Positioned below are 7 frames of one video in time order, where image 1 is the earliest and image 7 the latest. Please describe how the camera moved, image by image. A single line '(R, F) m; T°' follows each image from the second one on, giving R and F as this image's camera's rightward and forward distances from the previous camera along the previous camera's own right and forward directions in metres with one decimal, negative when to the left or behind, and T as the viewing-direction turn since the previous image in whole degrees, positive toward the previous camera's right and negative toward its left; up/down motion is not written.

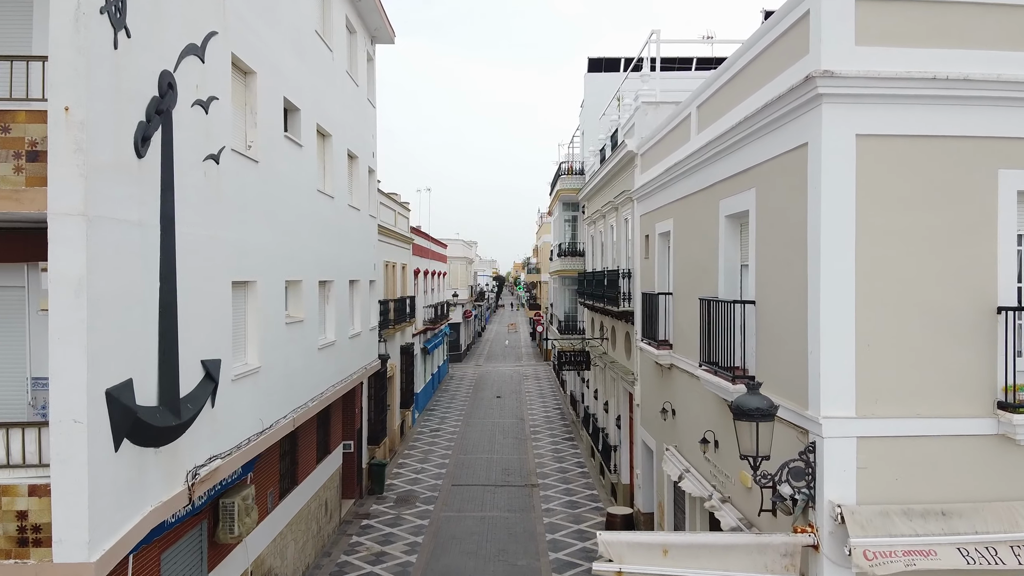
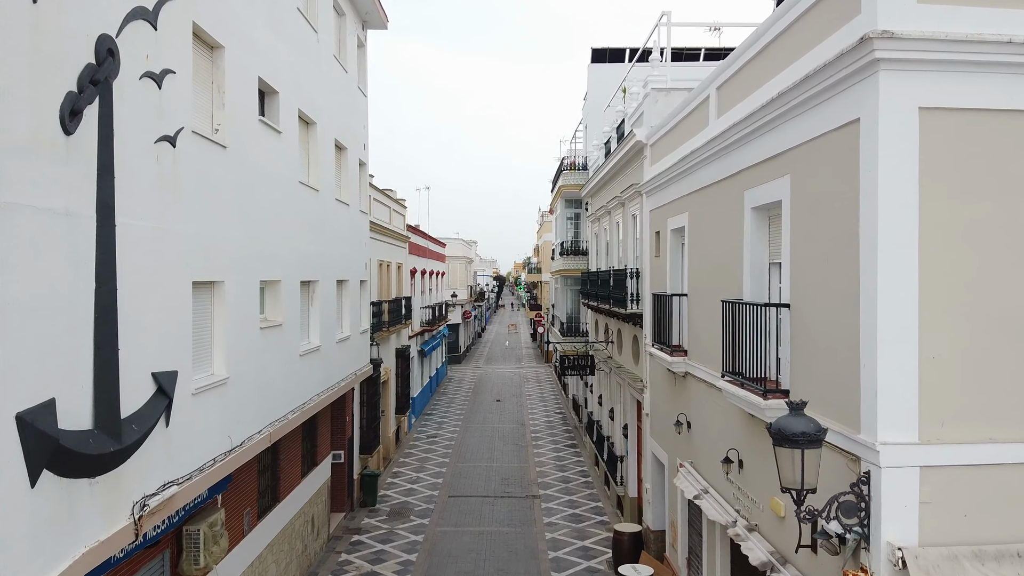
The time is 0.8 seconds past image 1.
(0.0, +0.9) m; 0°
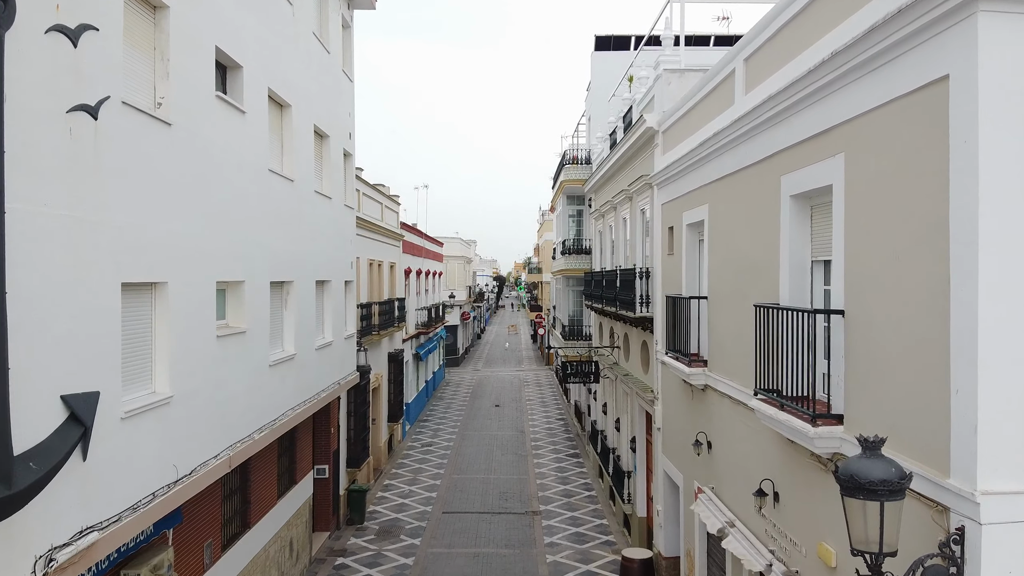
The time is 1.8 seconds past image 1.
(0.0, +1.1) m; 0°
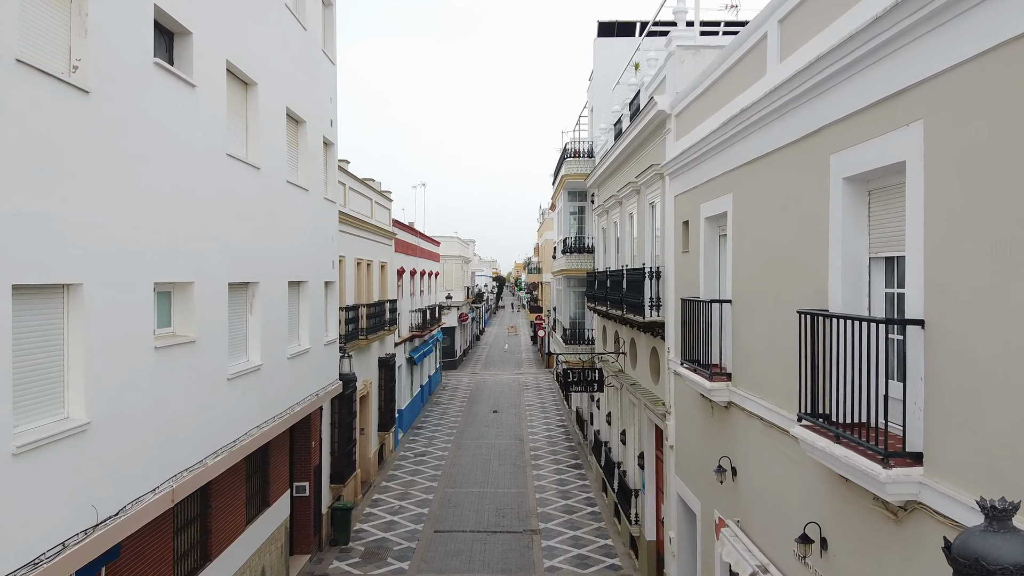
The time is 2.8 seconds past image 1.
(+0.1, +1.1) m; 0°
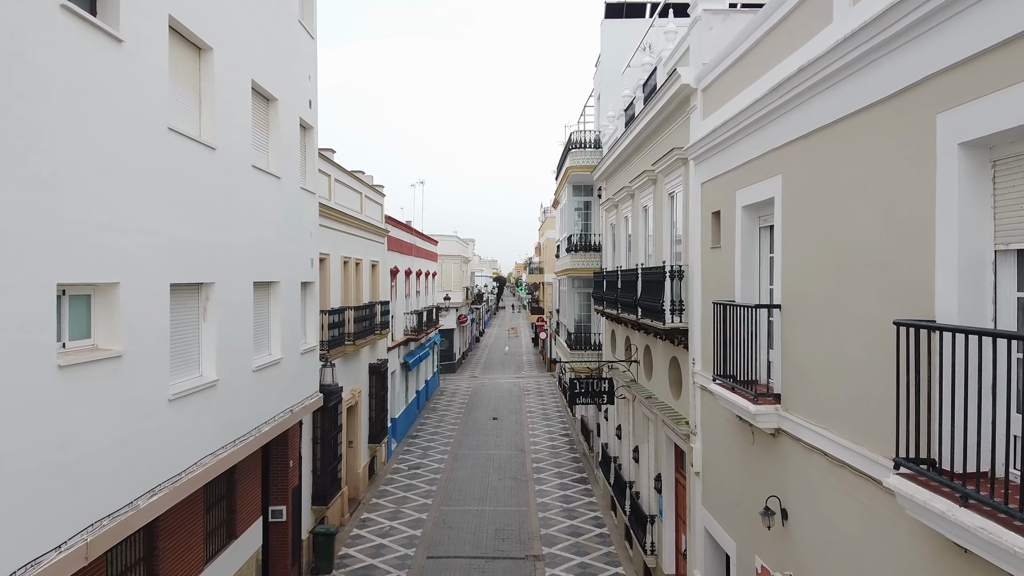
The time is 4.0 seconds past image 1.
(0.0, +1.3) m; 0°
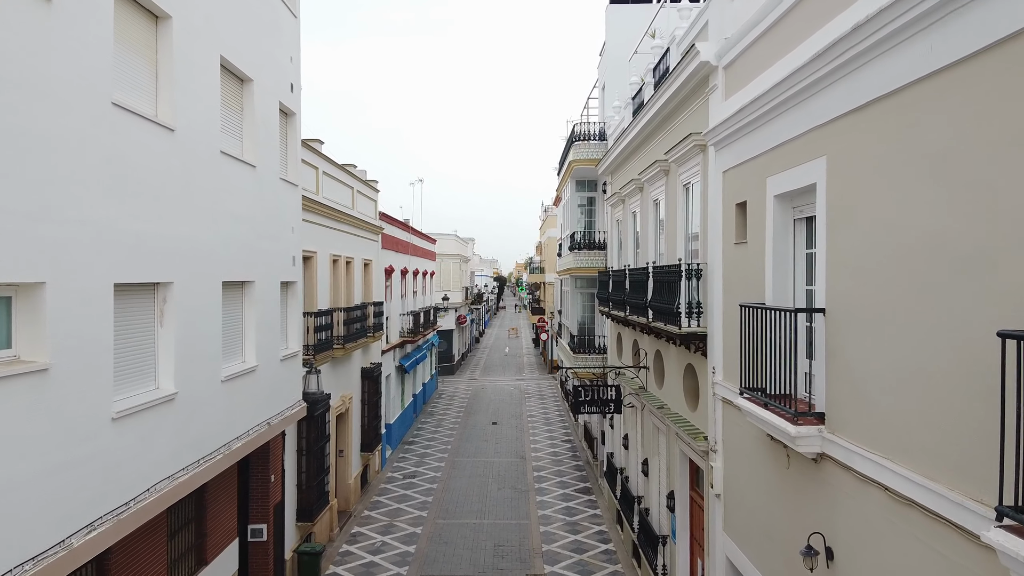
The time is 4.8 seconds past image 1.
(0.0, +0.8) m; 0°
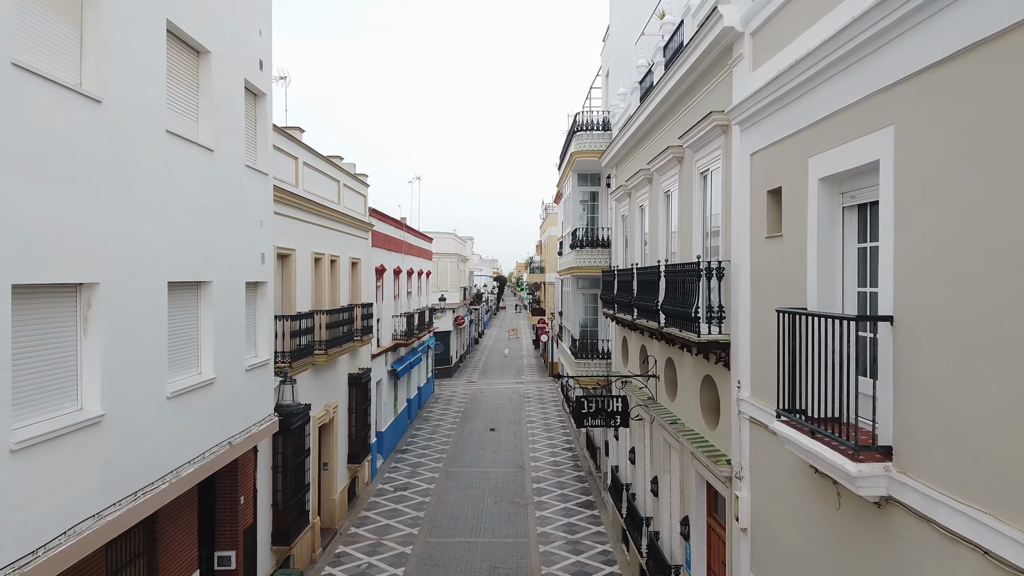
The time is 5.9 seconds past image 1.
(+0.1, +1.0) m; 0°
